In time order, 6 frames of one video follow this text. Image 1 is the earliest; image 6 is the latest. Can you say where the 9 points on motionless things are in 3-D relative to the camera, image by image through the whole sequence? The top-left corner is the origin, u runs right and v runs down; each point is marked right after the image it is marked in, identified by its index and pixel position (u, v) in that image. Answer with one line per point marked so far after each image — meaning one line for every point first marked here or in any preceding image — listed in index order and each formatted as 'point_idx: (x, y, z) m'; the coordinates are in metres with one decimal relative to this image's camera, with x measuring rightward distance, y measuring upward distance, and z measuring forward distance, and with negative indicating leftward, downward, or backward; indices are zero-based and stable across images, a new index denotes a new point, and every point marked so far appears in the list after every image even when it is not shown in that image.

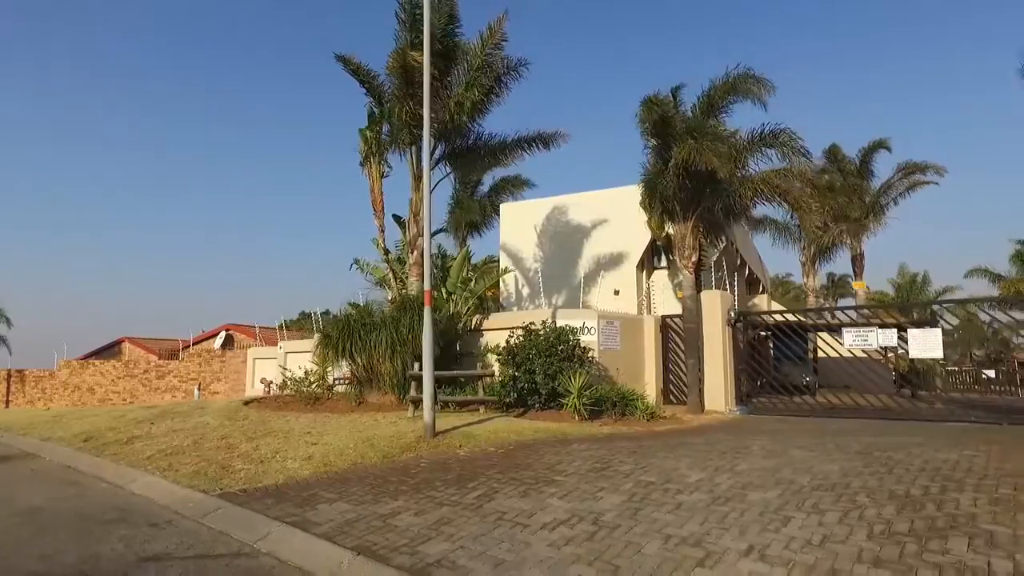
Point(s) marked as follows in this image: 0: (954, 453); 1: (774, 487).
0: (+5.1, -1.9, +8.3) m
1: (+2.4, -1.8, +6.6) m
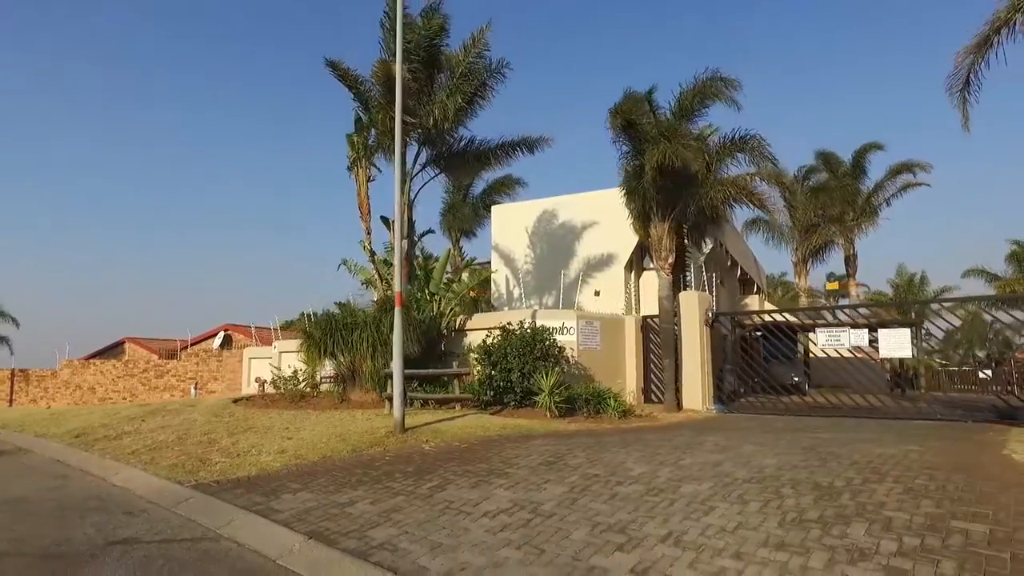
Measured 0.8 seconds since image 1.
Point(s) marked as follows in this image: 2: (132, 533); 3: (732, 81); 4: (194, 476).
0: (+4.6, -2.0, +8.7) m
1: (+1.9, -1.9, +7.0) m
2: (-3.5, -2.2, +6.5) m
3: (+4.9, +4.7, +16.2) m
4: (-3.9, -2.3, +8.7) m
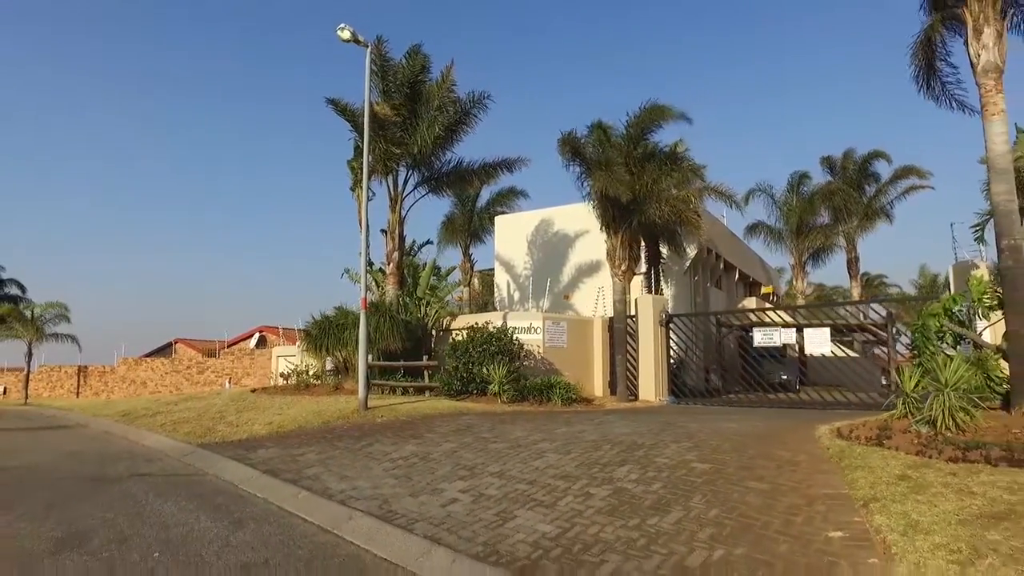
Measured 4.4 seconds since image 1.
0: (+3.5, -2.1, +11.0) m
1: (+0.7, -2.0, +9.5) m
2: (-4.8, -2.4, +9.3) m
3: (+4.2, +4.6, +18.4) m
4: (-5.0, -2.4, +11.5) m
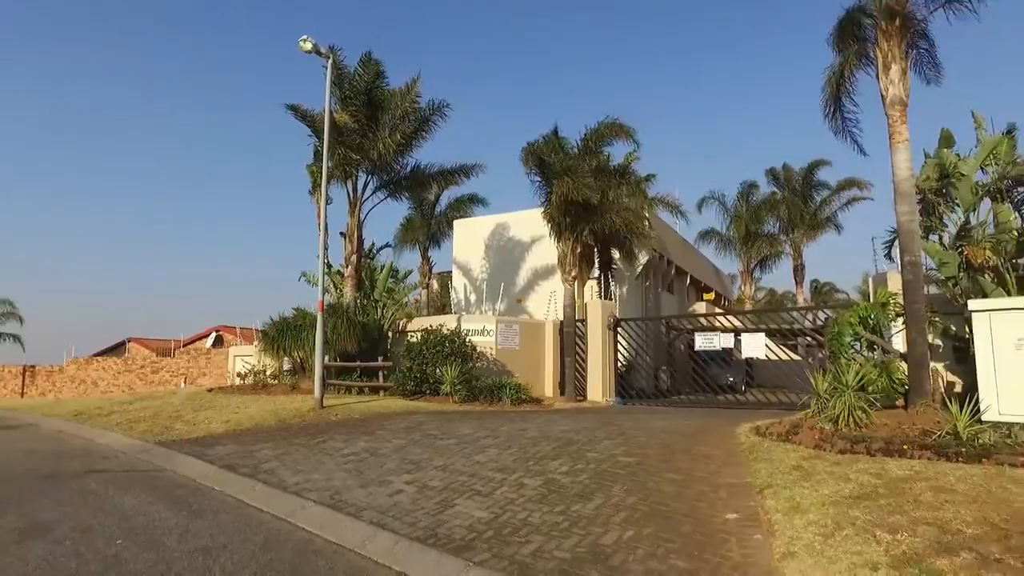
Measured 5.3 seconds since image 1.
0: (+2.6, -2.2, +11.8) m
1: (-0.1, -2.1, +10.2) m
2: (-5.5, -2.4, +9.7) m
3: (+3.0, +4.5, +19.3) m
4: (-5.9, -2.5, +11.9) m
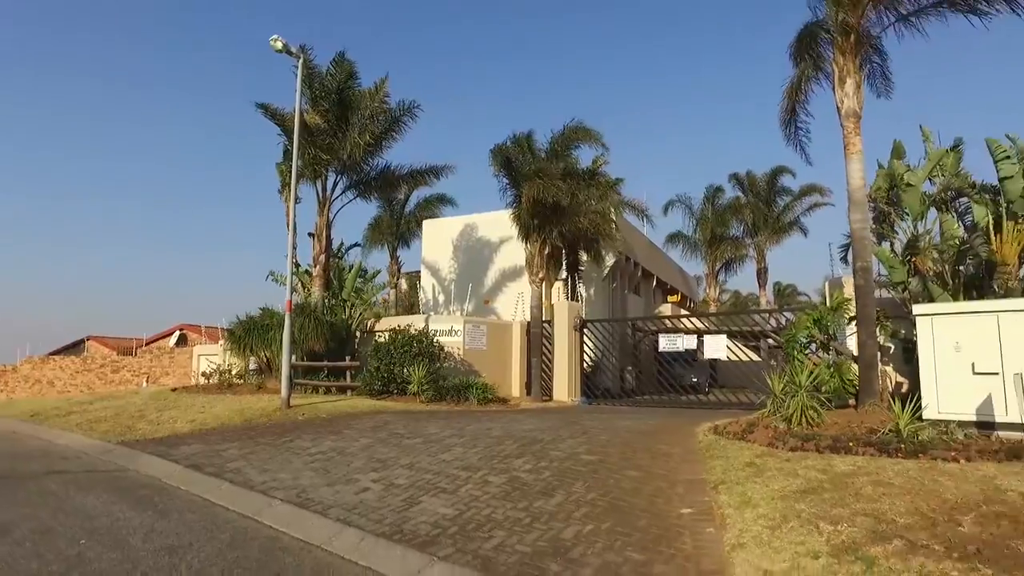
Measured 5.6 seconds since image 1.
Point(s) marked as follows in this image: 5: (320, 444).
0: (+2.1, -2.3, +12.1) m
1: (-0.6, -2.1, +10.3) m
2: (-6.0, -2.4, +9.7) m
3: (+2.2, +4.4, +19.6) m
4: (-6.5, -2.5, +11.8) m
5: (-2.7, -2.2, +10.2) m
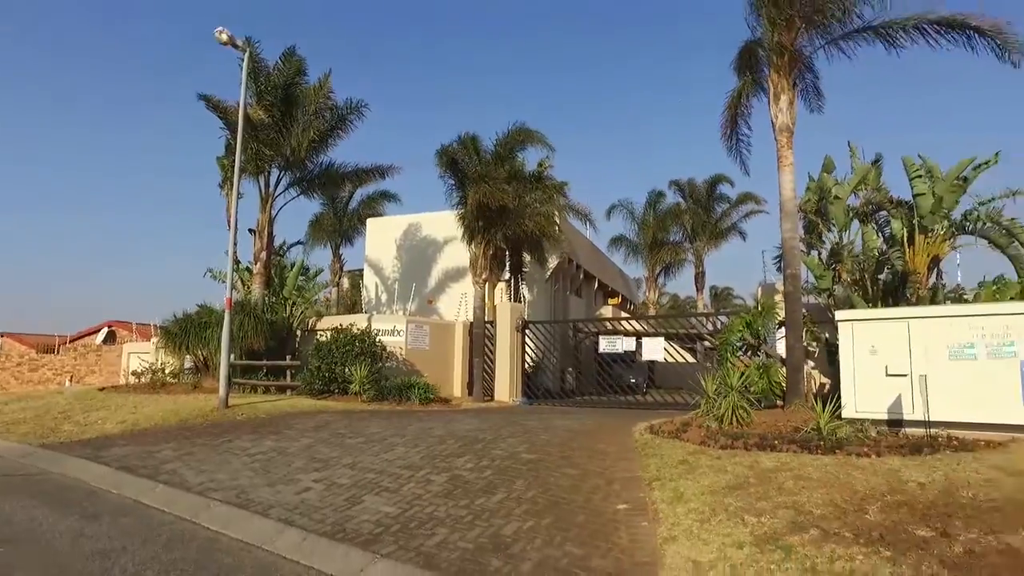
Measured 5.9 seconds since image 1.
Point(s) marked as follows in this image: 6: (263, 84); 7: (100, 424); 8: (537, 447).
0: (+1.1, -2.3, +12.4) m
1: (-1.4, -2.2, +10.4) m
2: (-6.8, -2.3, +9.3) m
3: (+0.7, +4.4, +19.9) m
4: (-7.4, -2.4, +11.4) m
5: (-3.6, -2.2, +10.1) m
6: (-6.8, +5.5, +19.4) m
7: (-7.1, -2.3, +12.3) m
8: (+0.3, -2.1, +9.3) m
